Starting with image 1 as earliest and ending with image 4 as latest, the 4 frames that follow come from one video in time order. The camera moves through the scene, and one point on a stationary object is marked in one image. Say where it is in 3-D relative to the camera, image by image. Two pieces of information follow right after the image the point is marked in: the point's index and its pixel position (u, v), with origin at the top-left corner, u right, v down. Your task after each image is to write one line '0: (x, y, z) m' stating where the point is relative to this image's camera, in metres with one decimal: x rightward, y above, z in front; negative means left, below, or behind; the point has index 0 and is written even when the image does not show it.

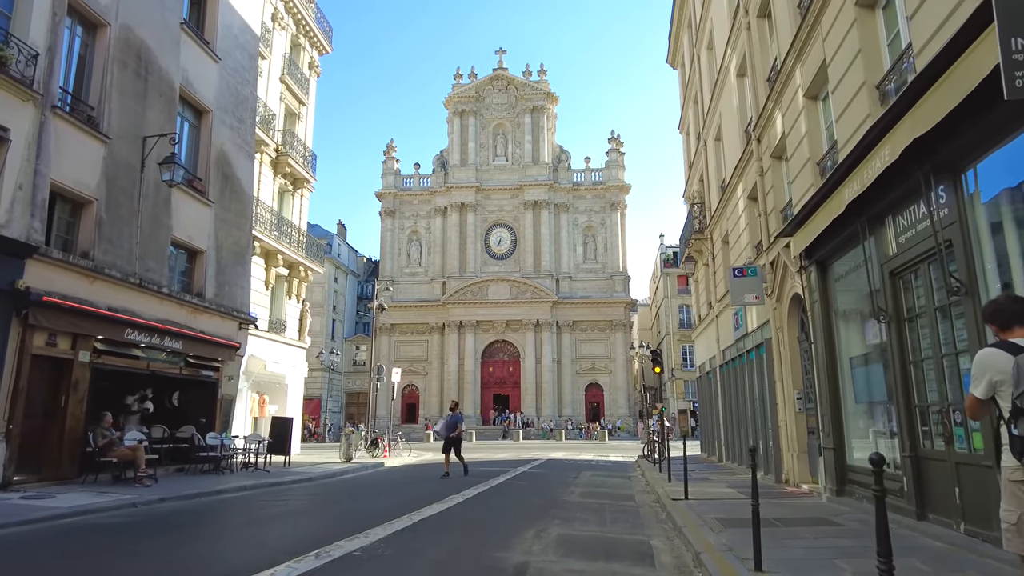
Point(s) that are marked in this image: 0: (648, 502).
0: (+2.6, -4.0, +12.0) m
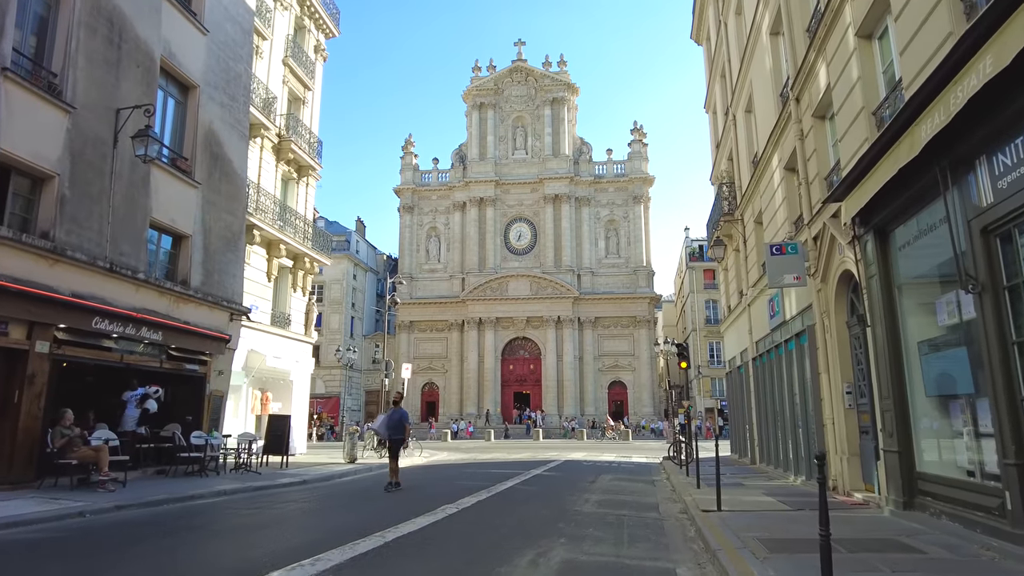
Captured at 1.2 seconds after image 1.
0: (+2.6, -3.6, +10.4) m
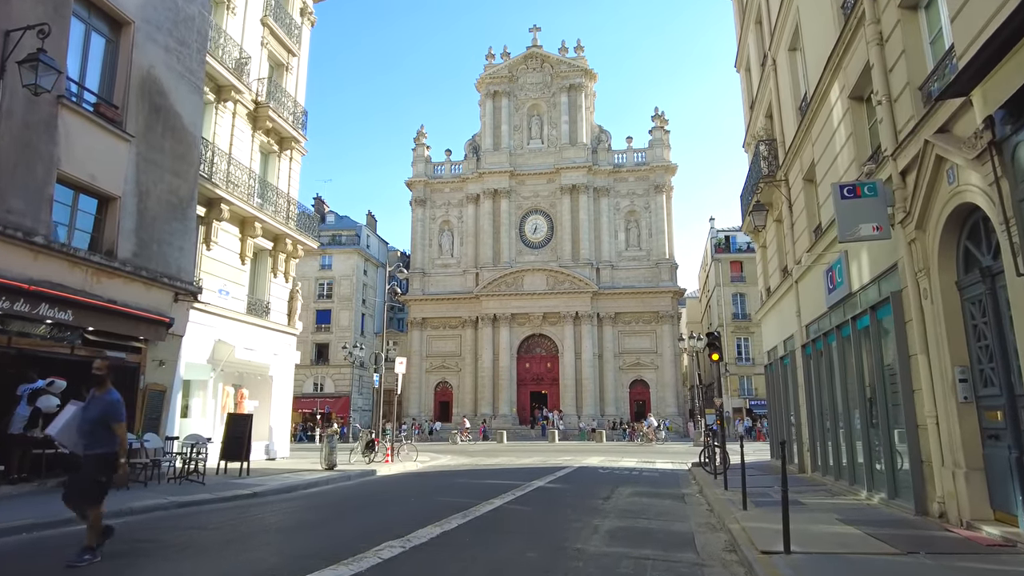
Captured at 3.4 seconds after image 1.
0: (+2.4, -3.0, +7.3) m
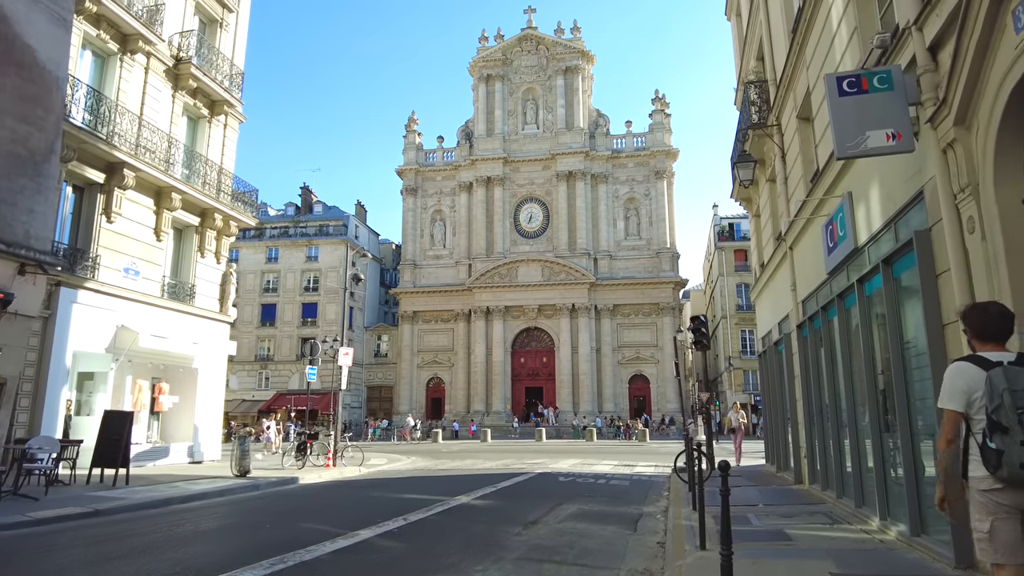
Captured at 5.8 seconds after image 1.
0: (+0.8, -2.4, +4.4) m
